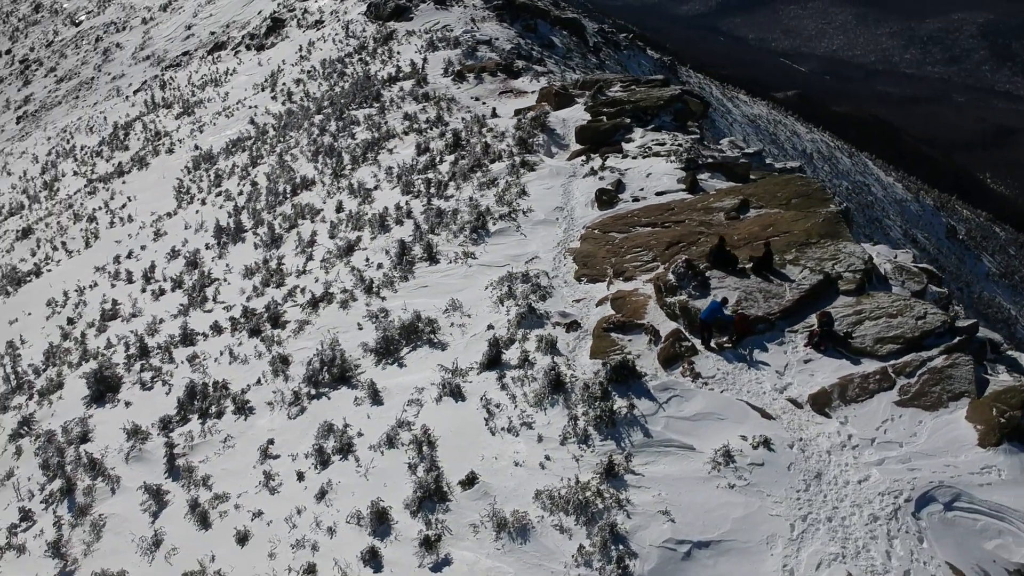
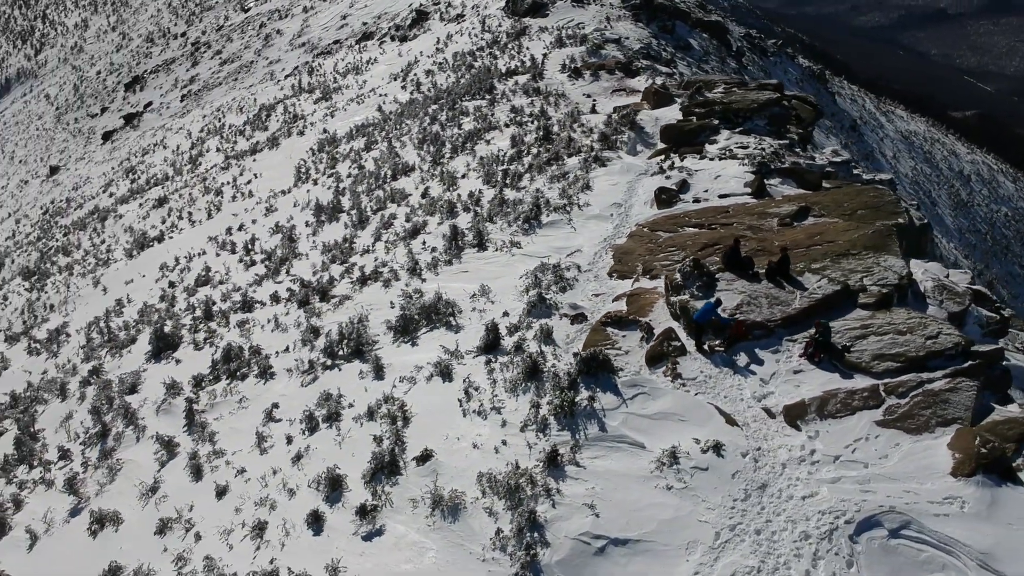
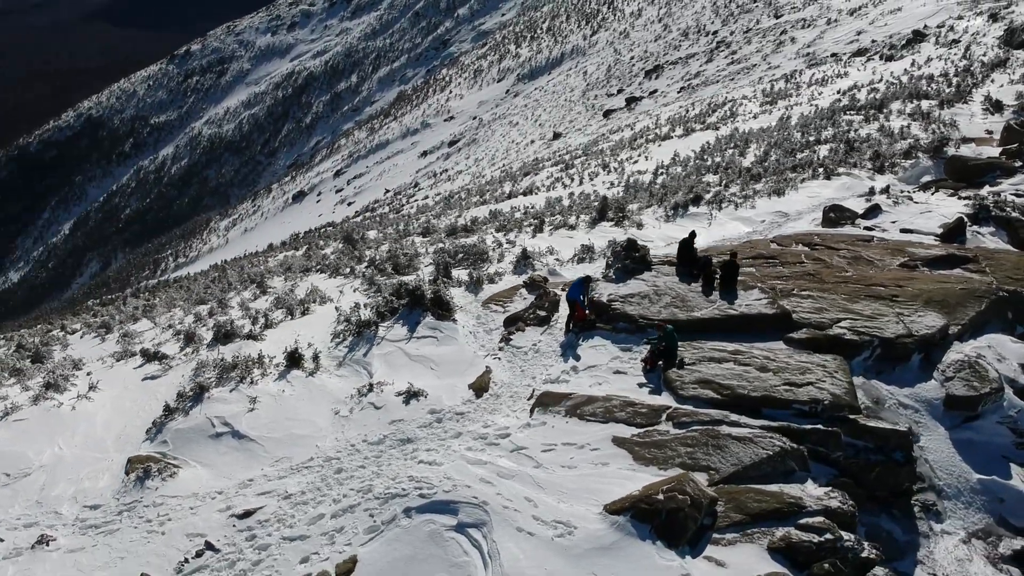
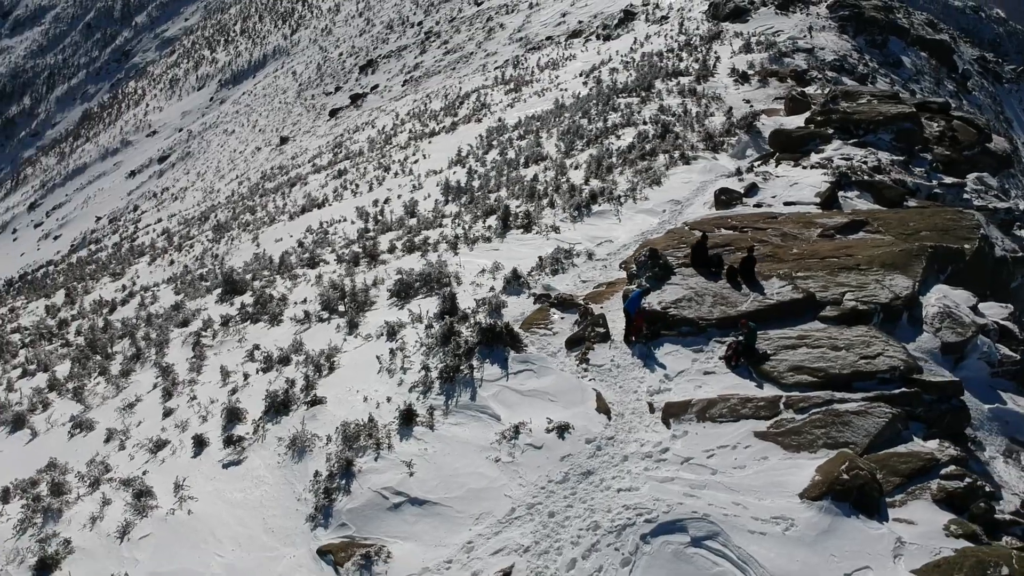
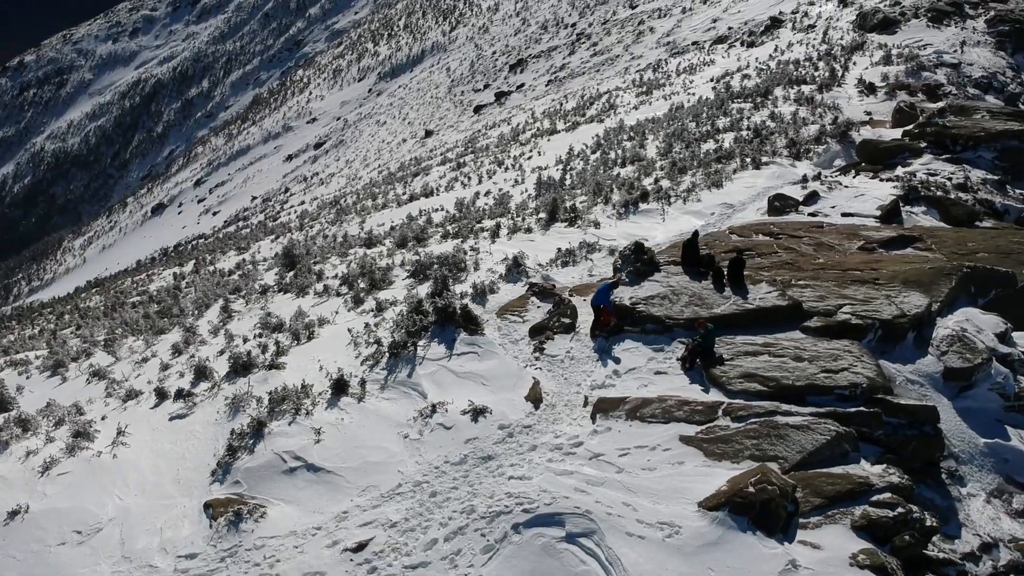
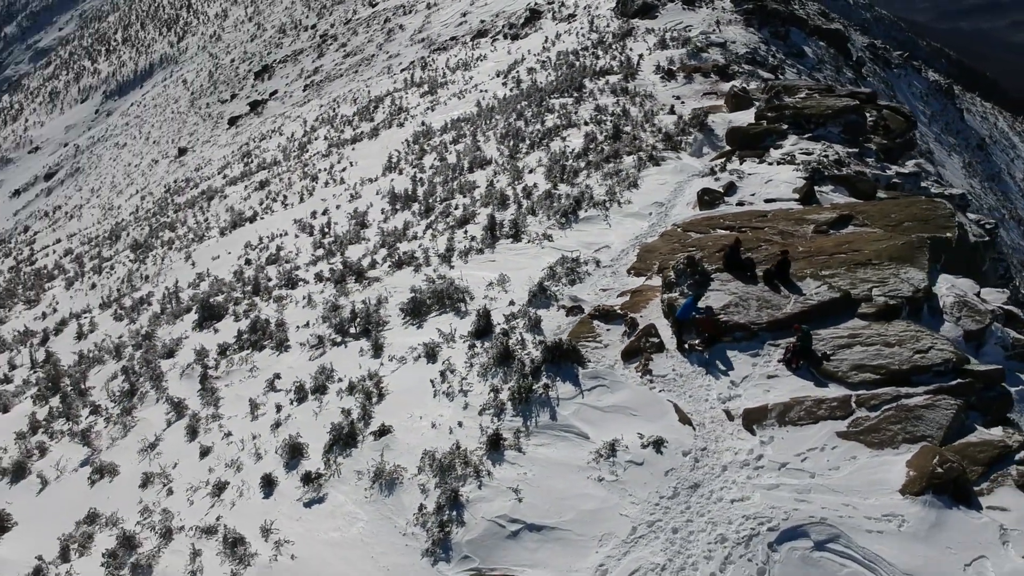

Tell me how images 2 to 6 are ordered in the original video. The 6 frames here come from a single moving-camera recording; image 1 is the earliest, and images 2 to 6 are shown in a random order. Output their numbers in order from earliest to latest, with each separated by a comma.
2, 6, 4, 5, 3
